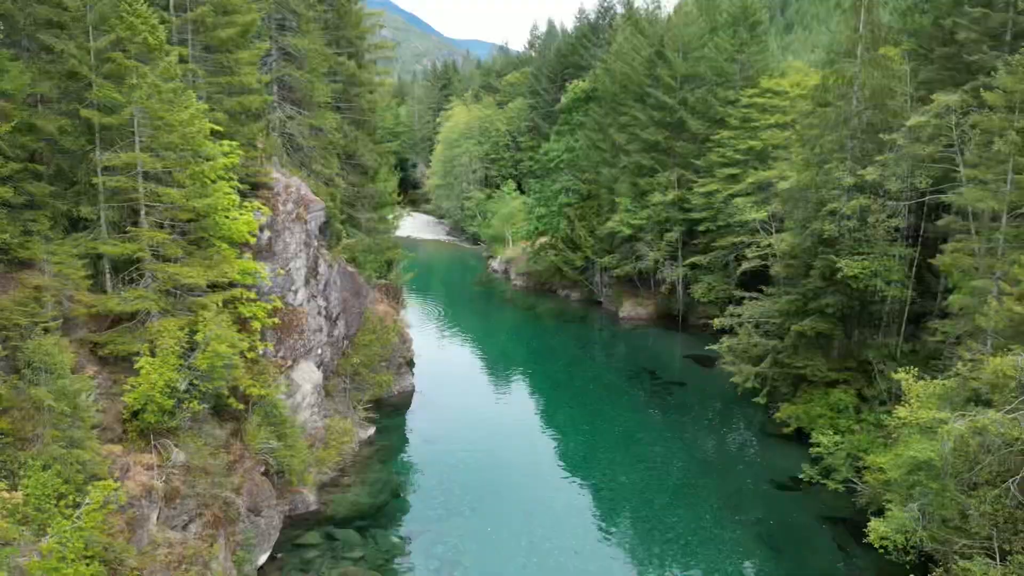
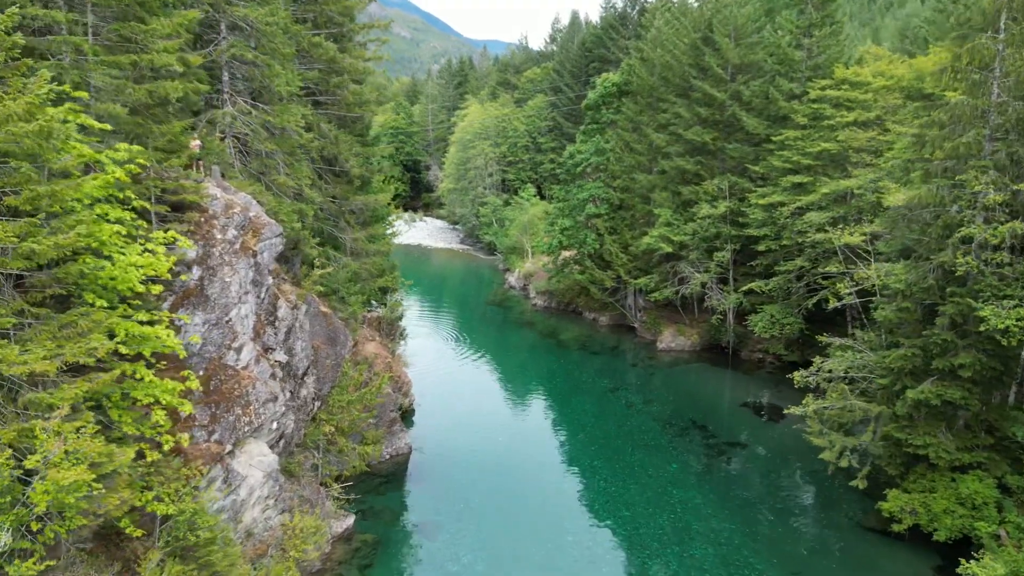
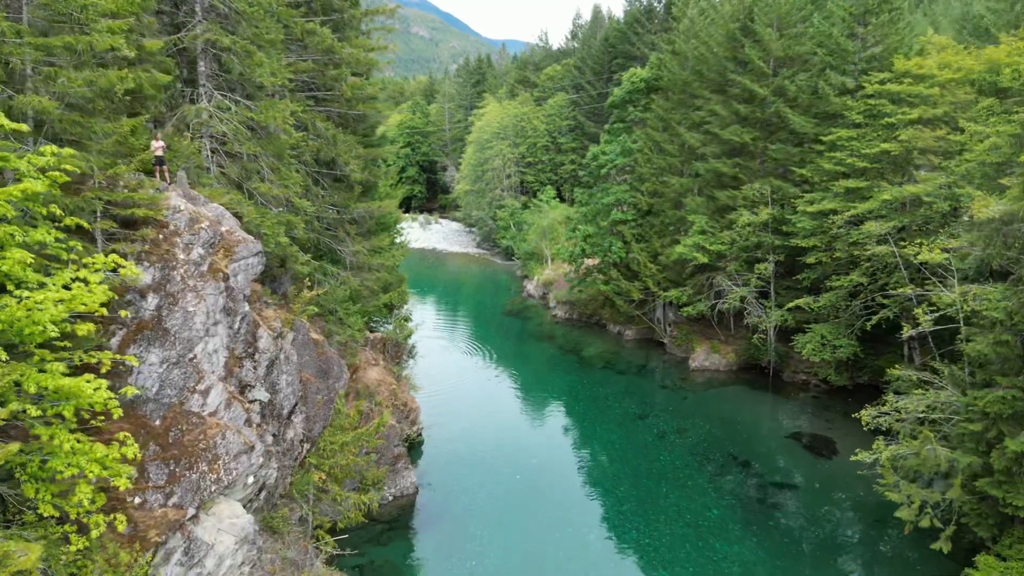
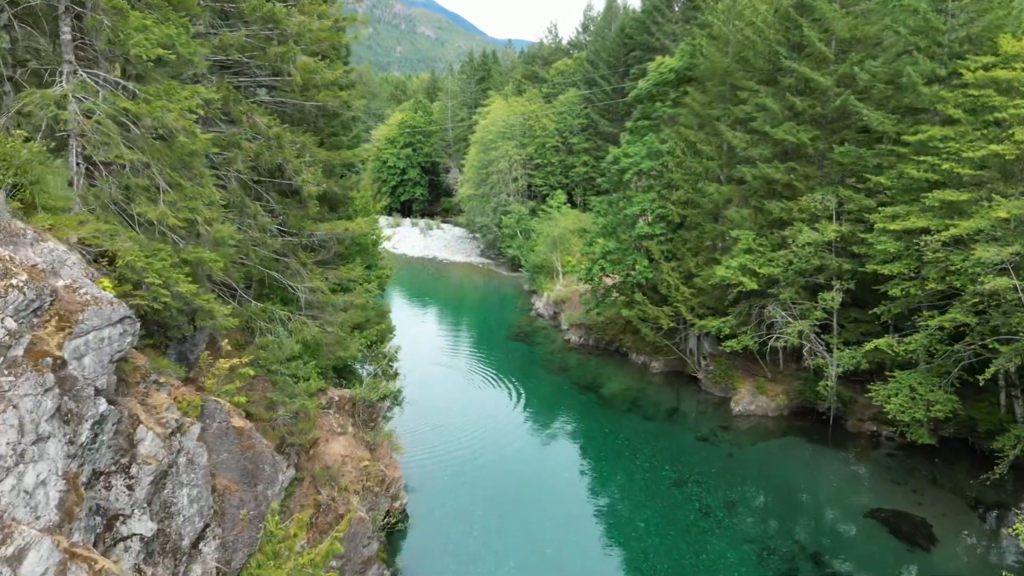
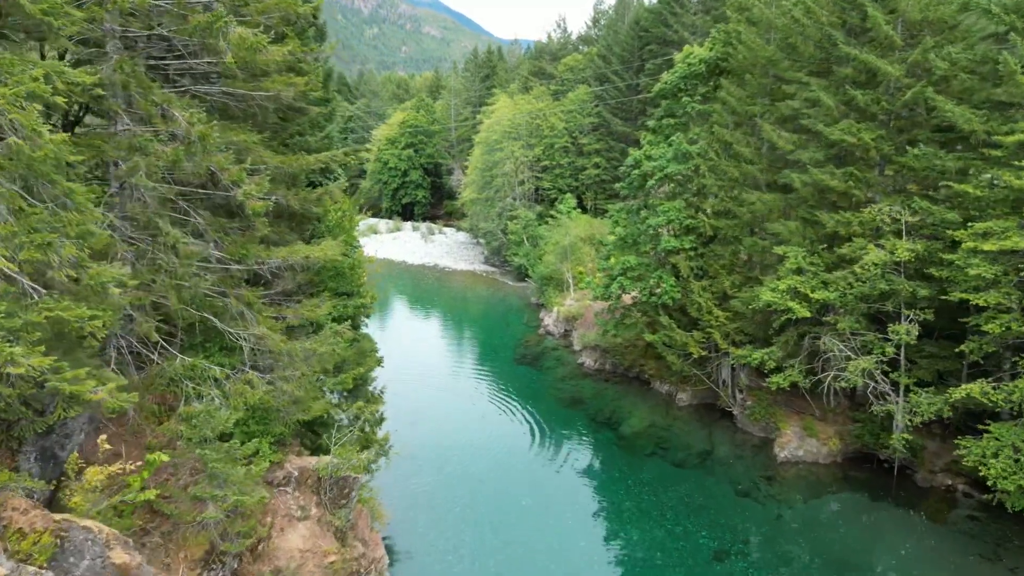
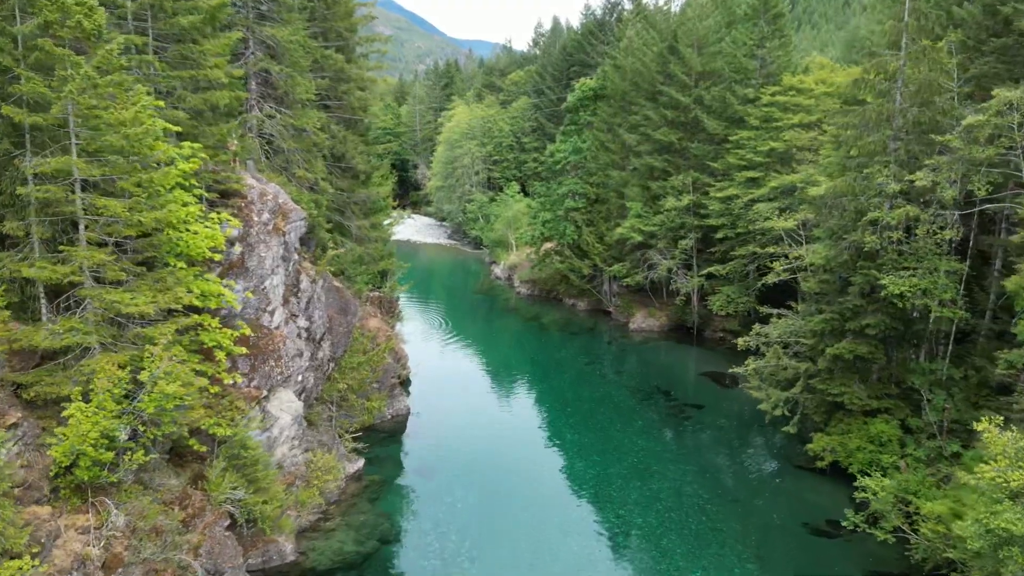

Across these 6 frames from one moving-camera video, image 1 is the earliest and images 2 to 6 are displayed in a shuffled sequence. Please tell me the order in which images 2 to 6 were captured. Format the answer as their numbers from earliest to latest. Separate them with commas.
6, 2, 3, 4, 5
